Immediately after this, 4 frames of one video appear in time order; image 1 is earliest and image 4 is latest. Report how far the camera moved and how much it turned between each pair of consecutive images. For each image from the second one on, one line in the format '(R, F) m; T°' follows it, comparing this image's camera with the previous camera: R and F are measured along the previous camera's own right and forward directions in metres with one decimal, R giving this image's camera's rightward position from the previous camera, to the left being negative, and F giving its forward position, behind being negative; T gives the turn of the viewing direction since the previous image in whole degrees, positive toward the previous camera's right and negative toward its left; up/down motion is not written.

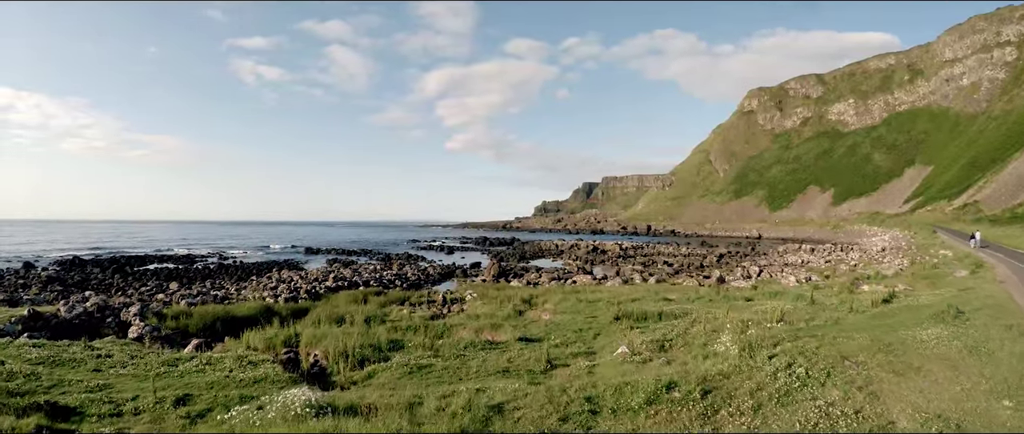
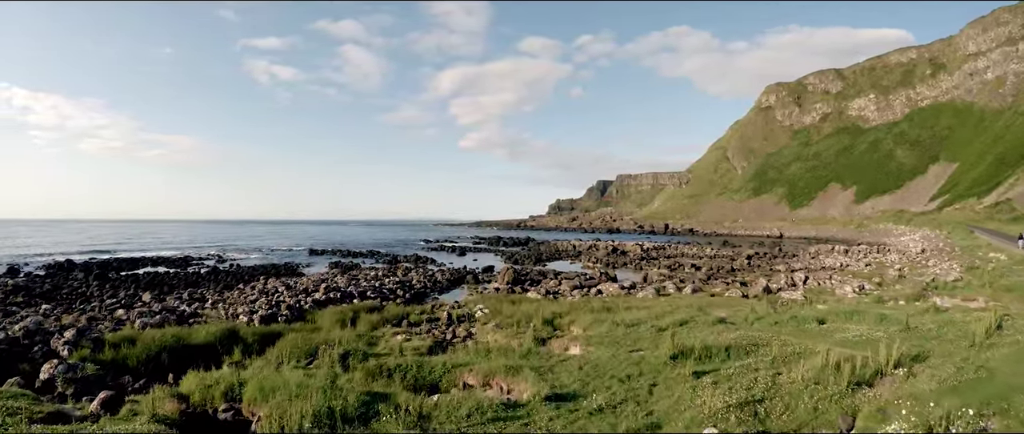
(-0.2, +3.3) m; -1°
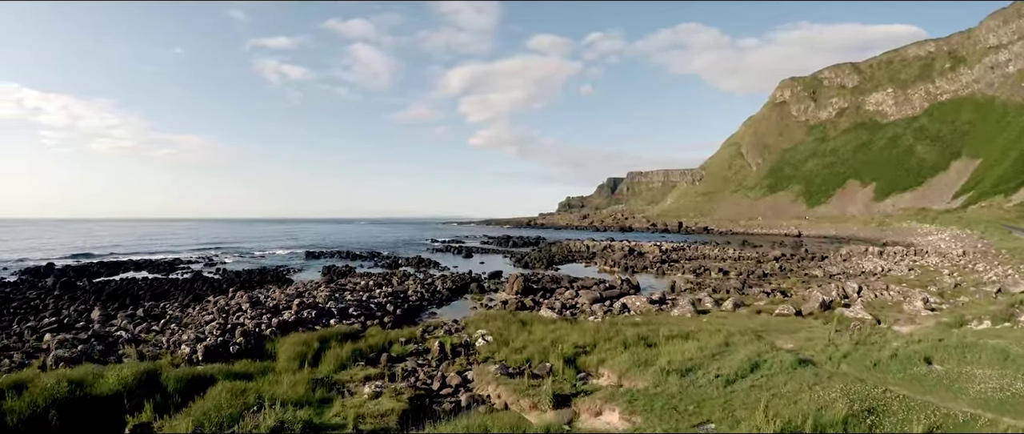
(0.0, +3.6) m; -1°
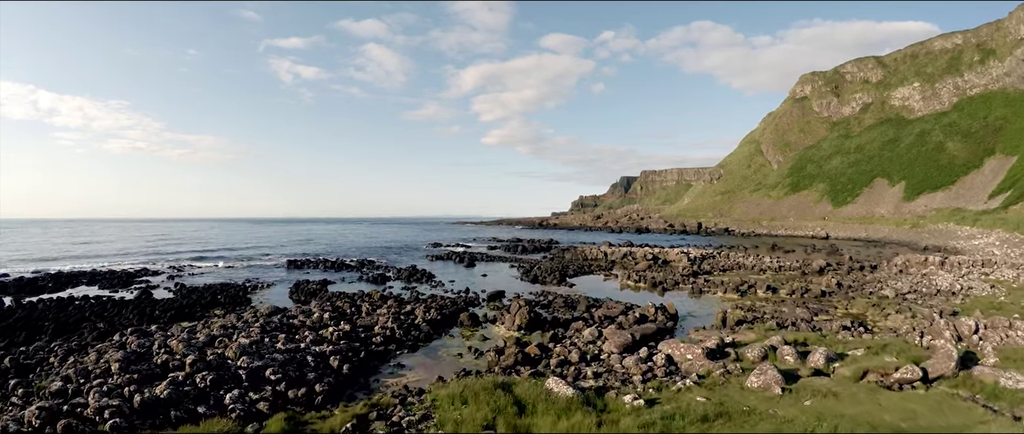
(+0.5, +5.9) m; -2°
